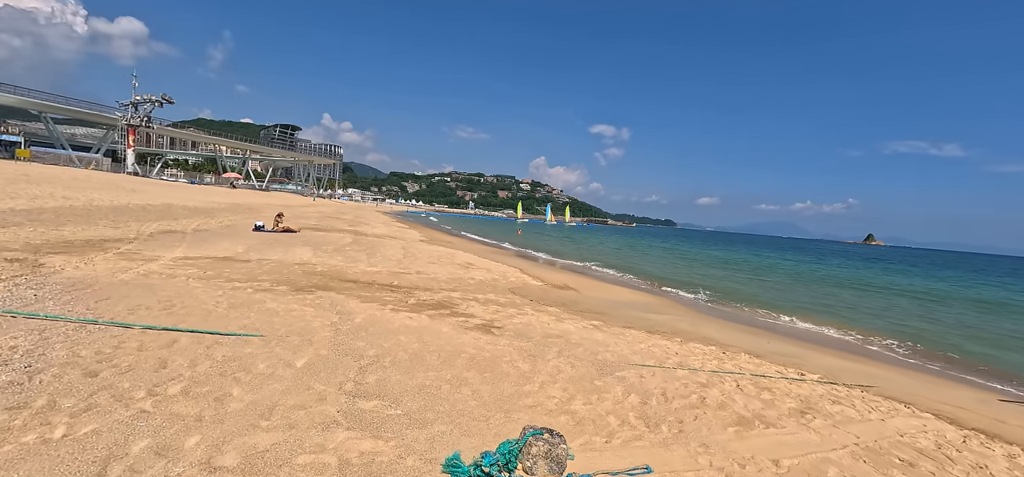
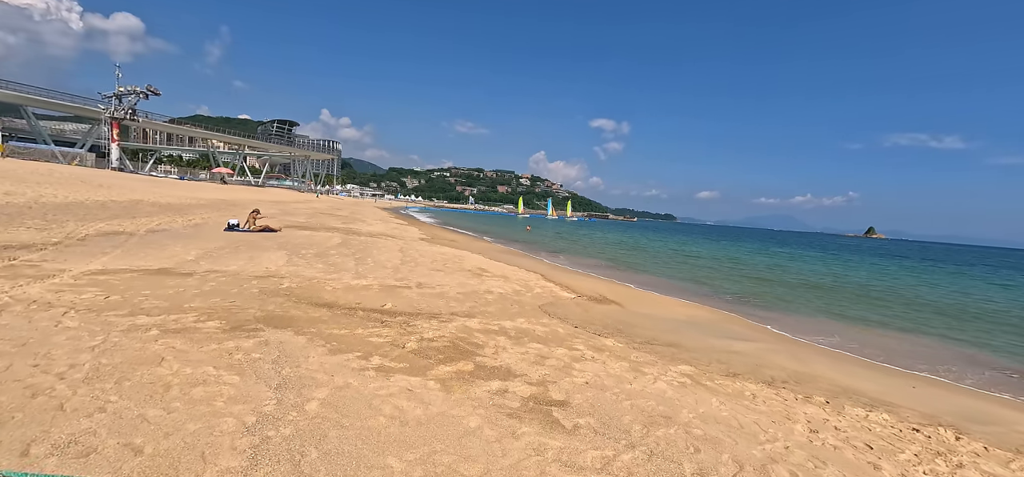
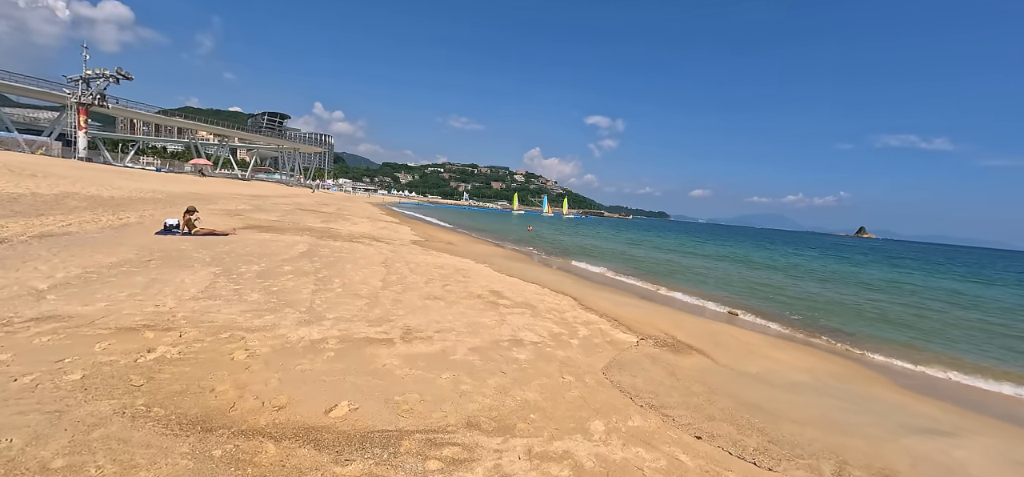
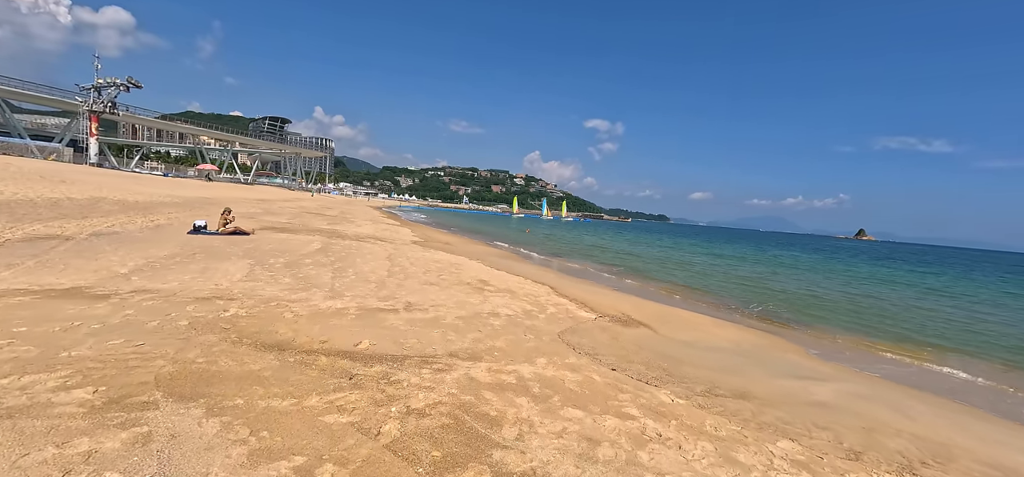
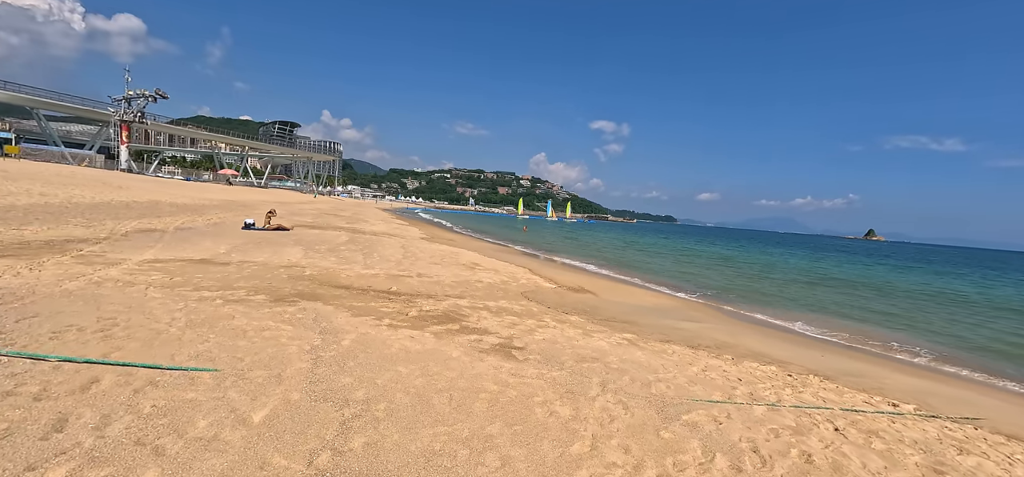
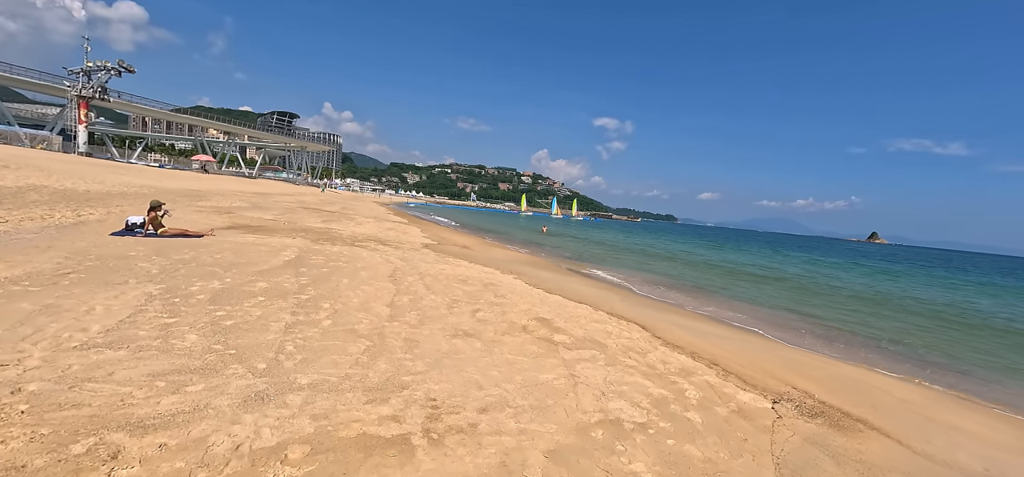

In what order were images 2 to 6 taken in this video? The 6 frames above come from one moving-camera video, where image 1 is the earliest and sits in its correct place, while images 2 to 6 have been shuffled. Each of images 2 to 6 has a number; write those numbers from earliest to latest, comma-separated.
5, 2, 4, 3, 6
